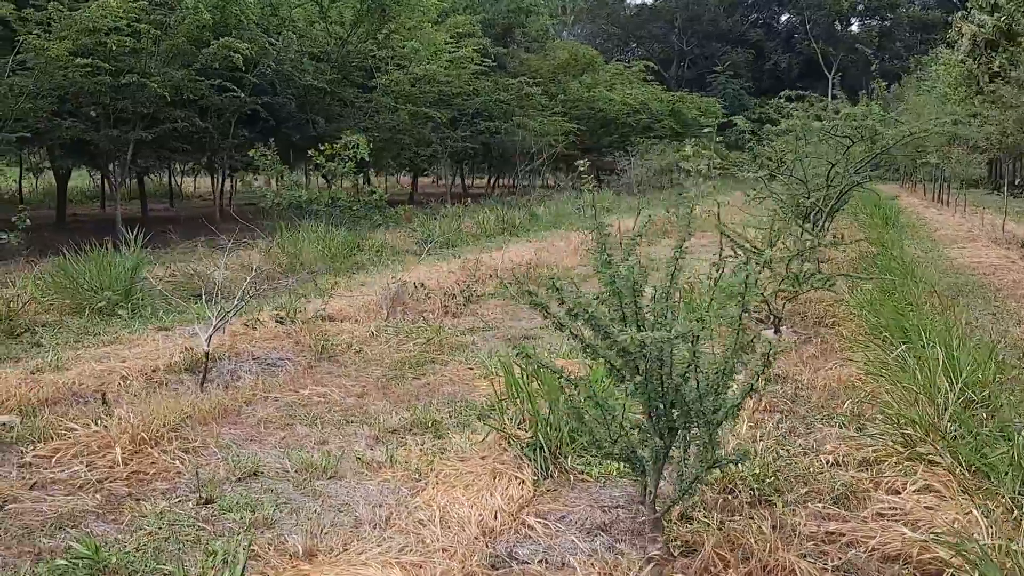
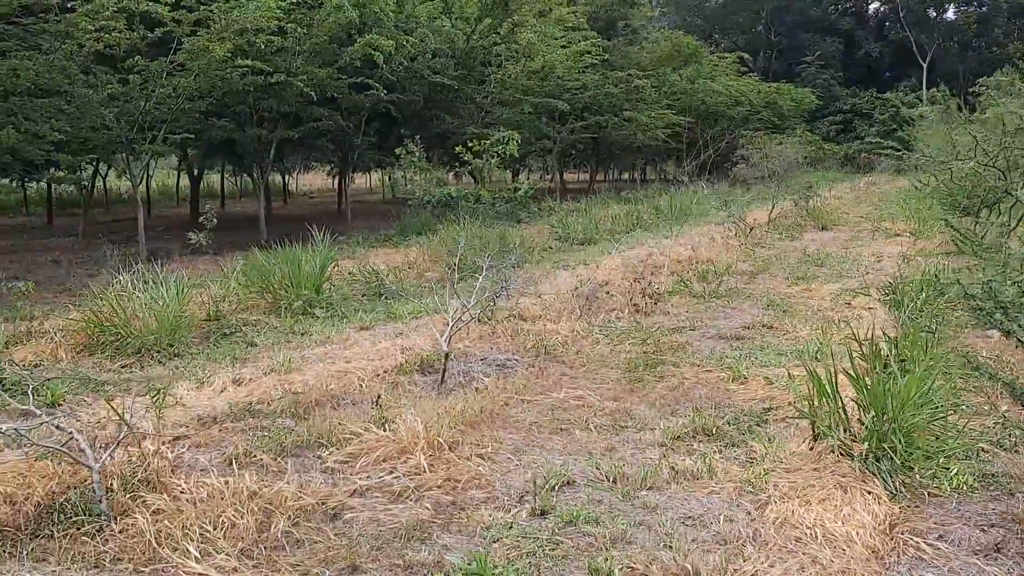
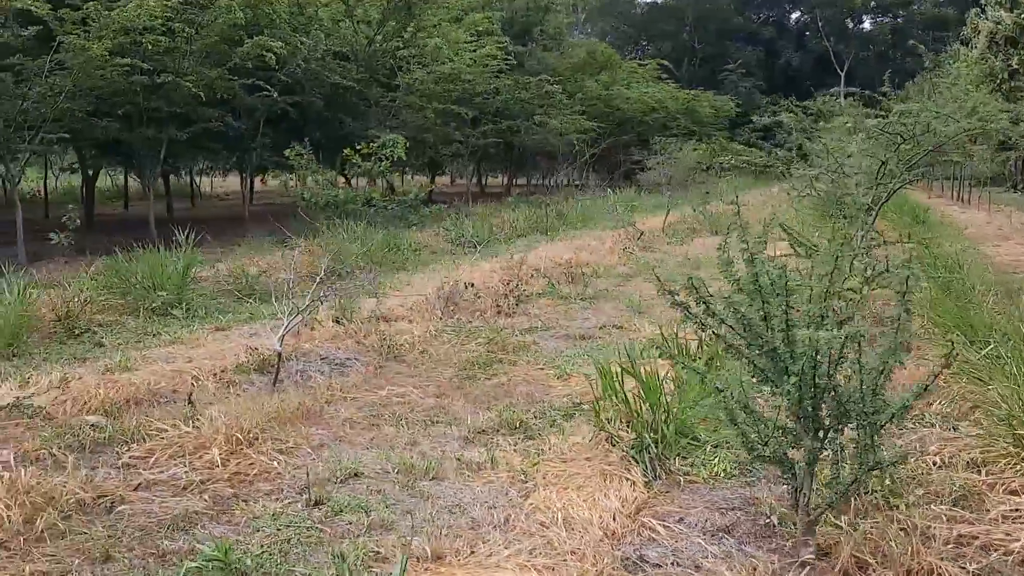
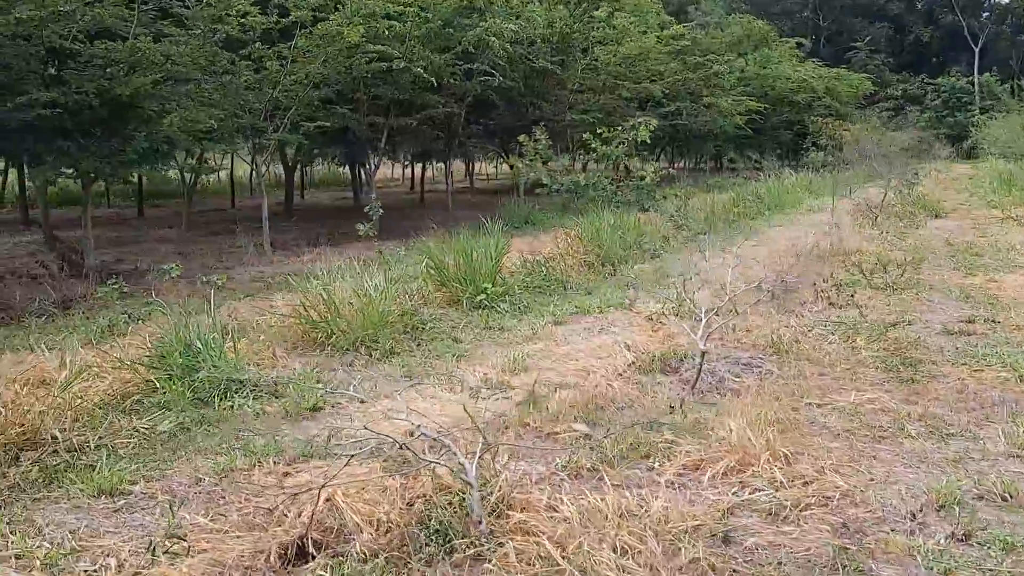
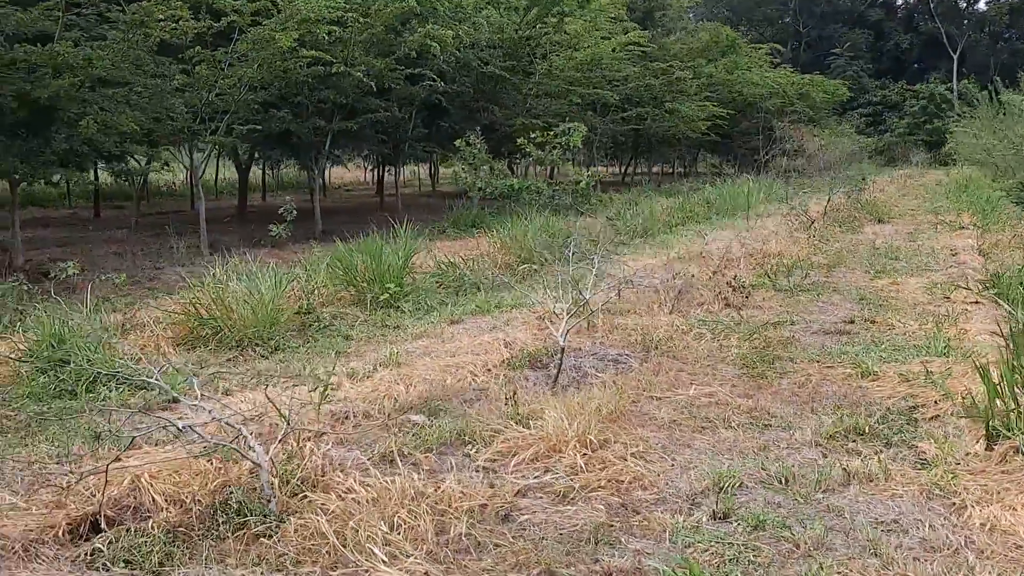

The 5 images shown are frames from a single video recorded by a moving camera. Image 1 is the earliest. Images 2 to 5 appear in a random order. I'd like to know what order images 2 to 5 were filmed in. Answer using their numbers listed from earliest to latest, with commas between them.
3, 2, 5, 4
